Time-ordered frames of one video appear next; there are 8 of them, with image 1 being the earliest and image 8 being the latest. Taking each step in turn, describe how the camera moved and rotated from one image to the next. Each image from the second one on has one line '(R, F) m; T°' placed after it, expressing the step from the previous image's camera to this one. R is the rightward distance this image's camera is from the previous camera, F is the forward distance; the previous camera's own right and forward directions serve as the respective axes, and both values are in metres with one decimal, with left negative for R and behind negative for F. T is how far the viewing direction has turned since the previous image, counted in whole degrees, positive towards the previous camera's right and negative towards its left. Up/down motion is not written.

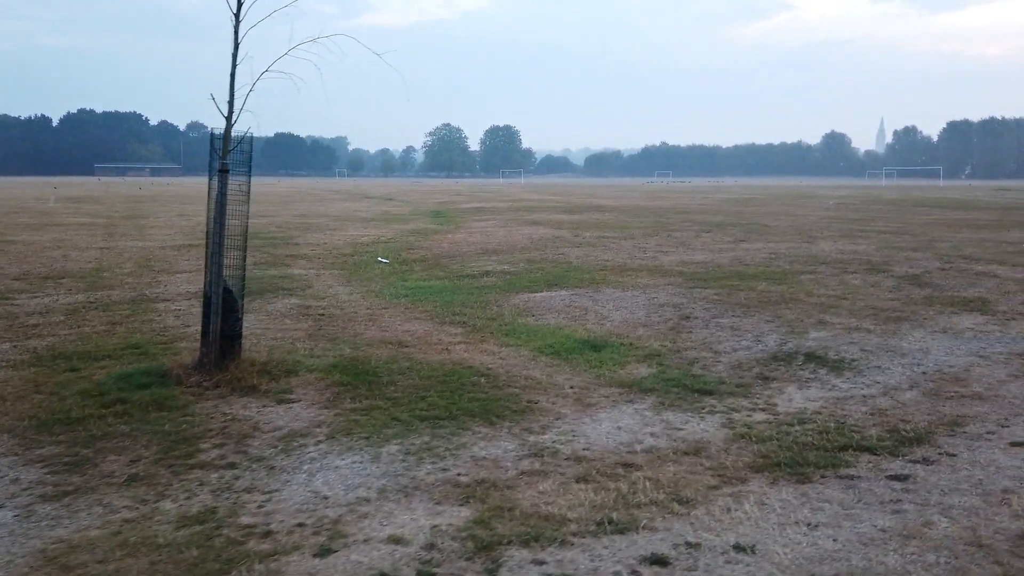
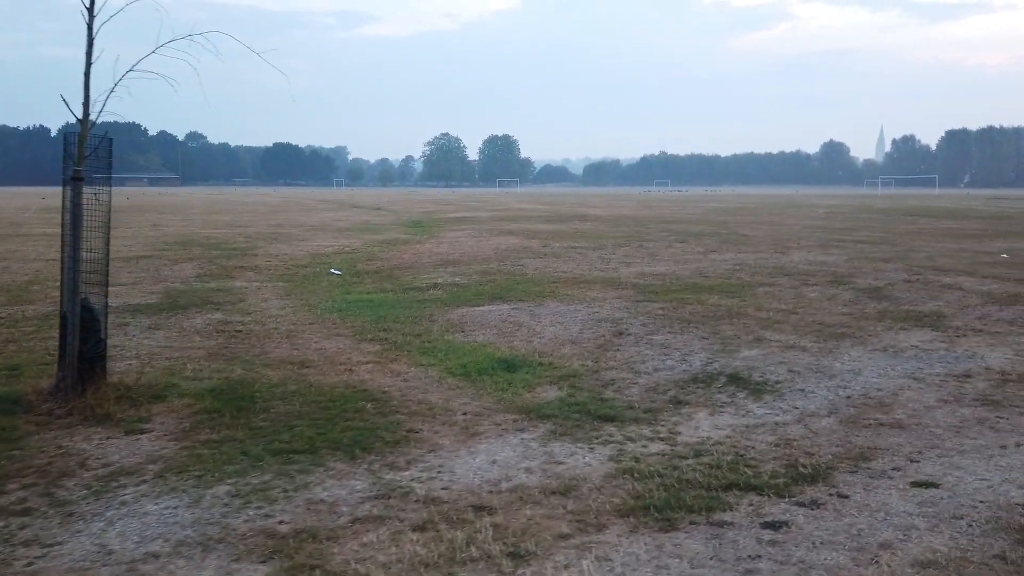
(+1.0, +0.6) m; 0°
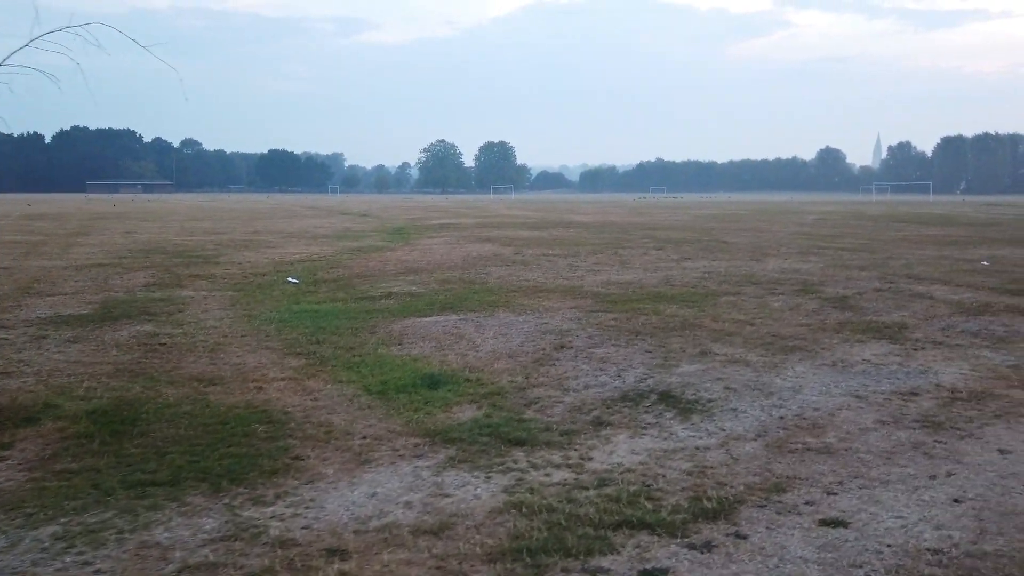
(+0.8, +0.5) m; 0°
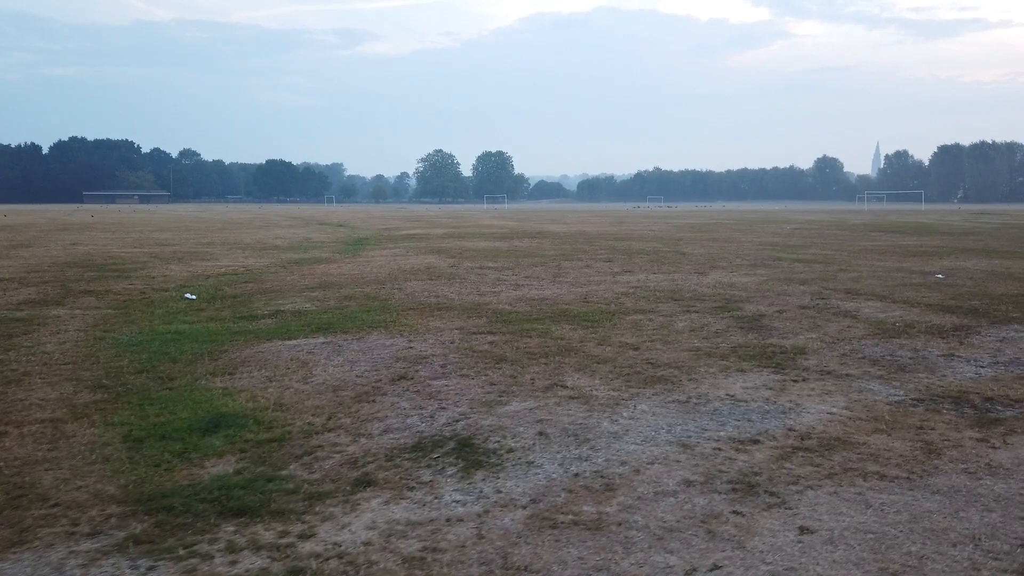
(+1.8, +1.1) m; 0°
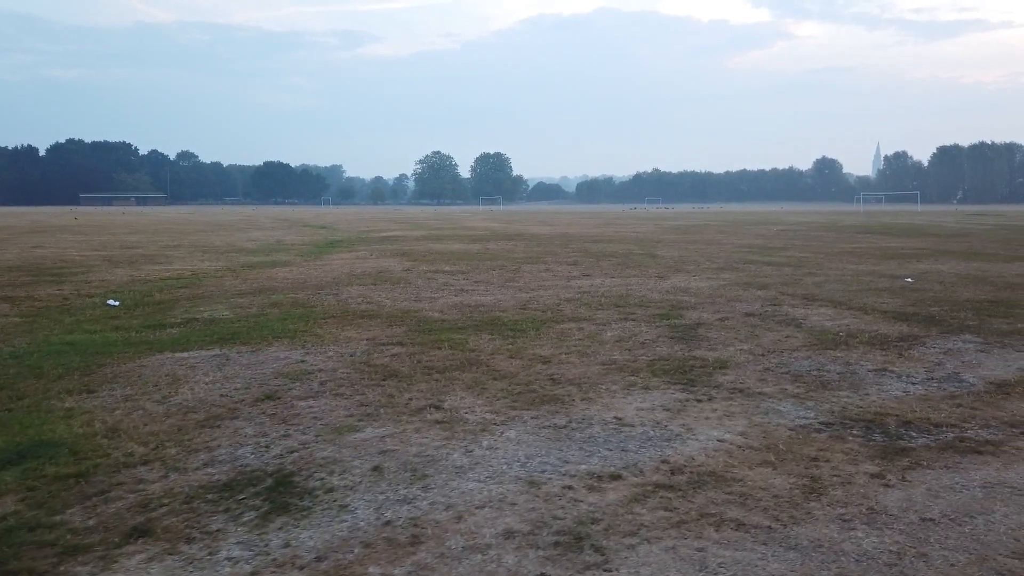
(+1.2, +0.8) m; 0°
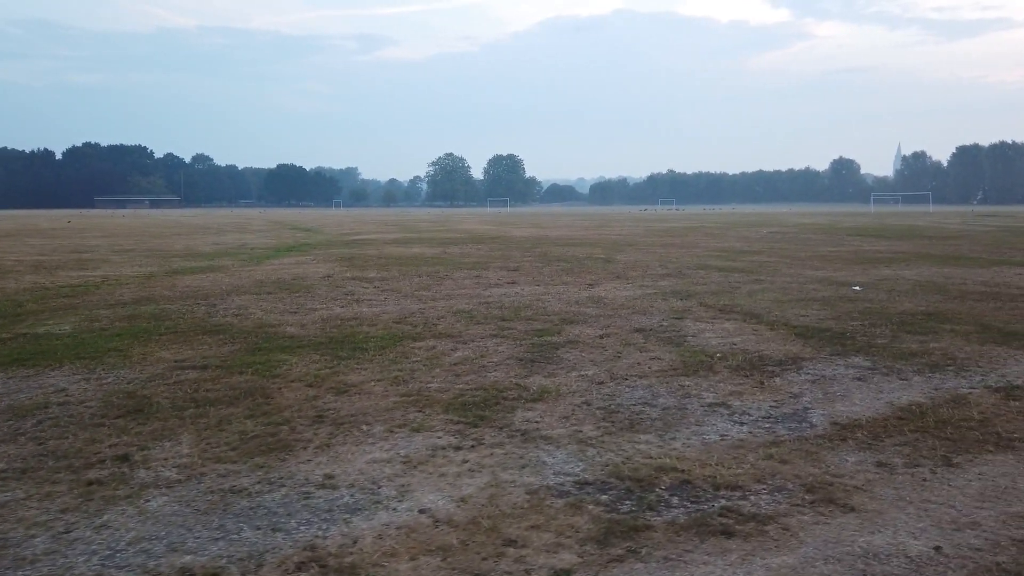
(+2.4, +1.3) m; -1°
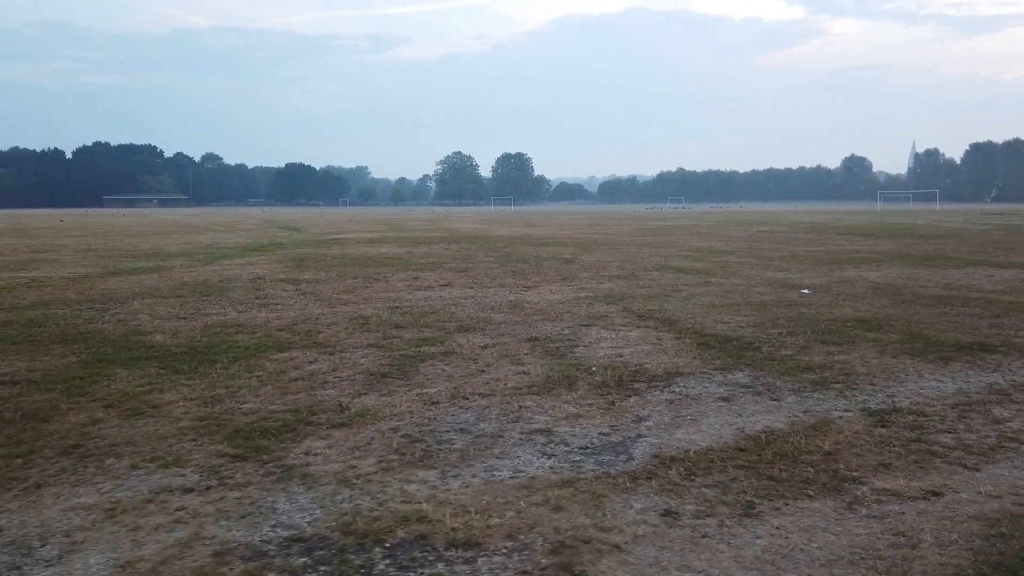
(+1.9, +0.9) m; 0°
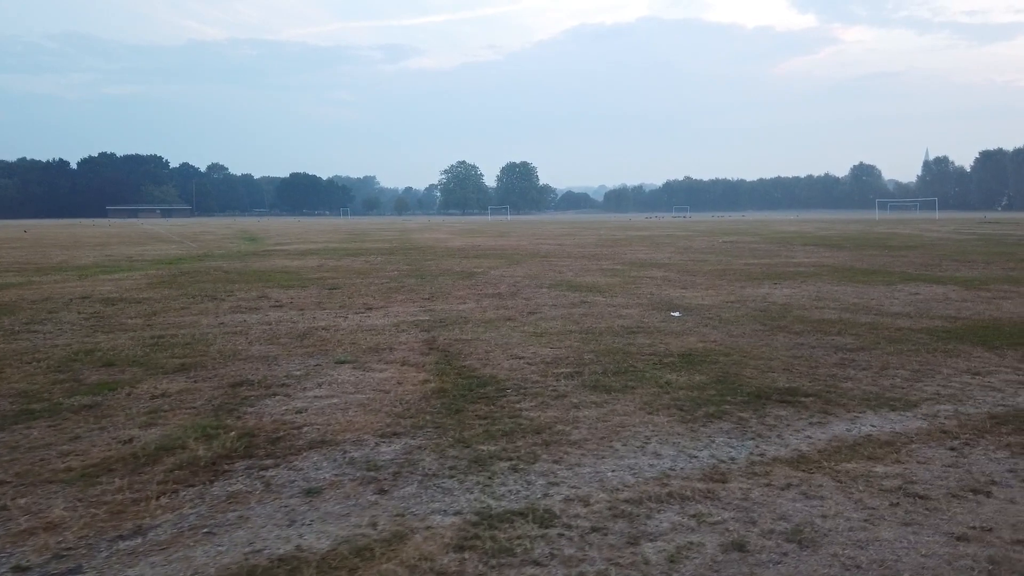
(+3.7, +2.2) m; 0°
